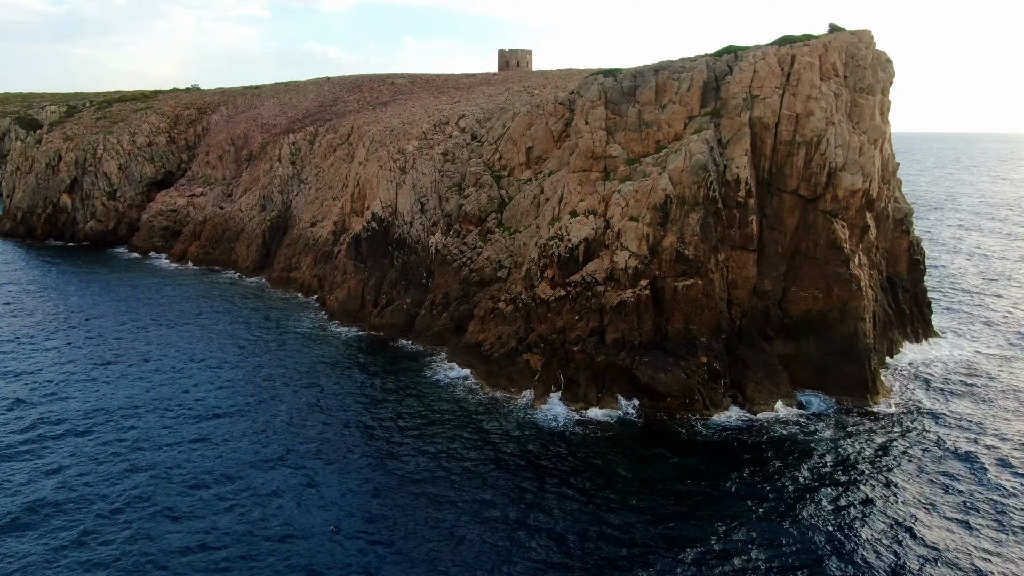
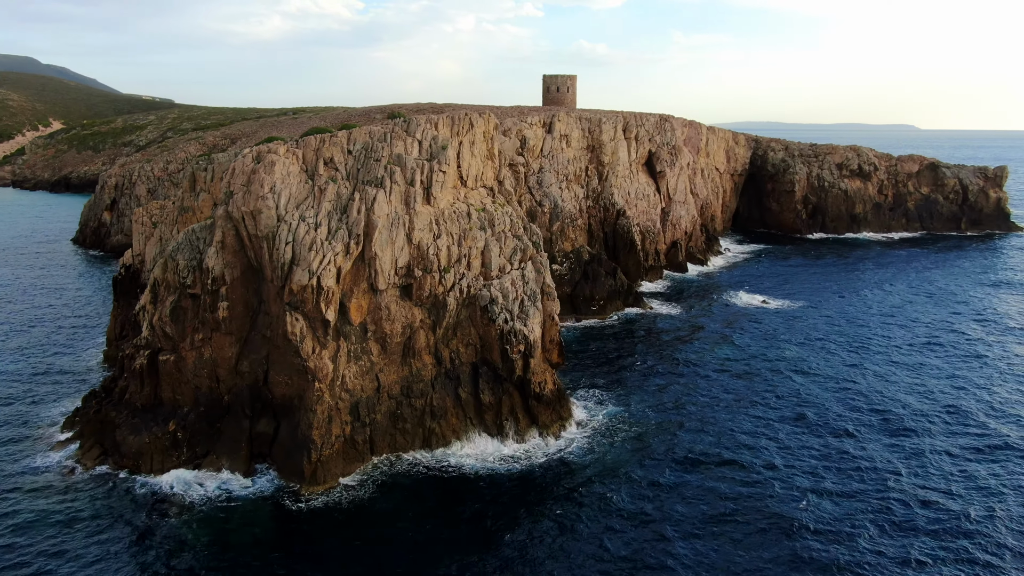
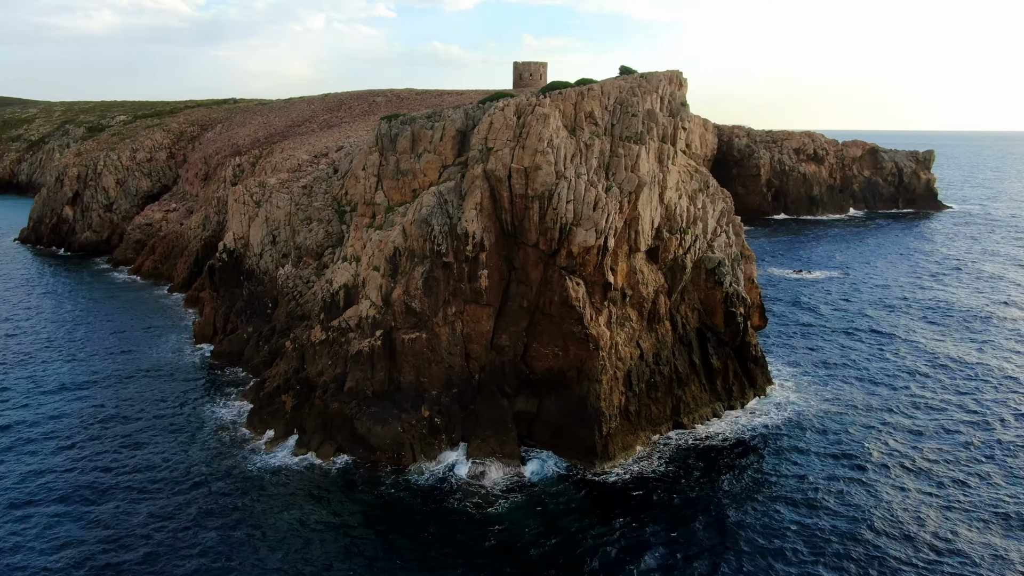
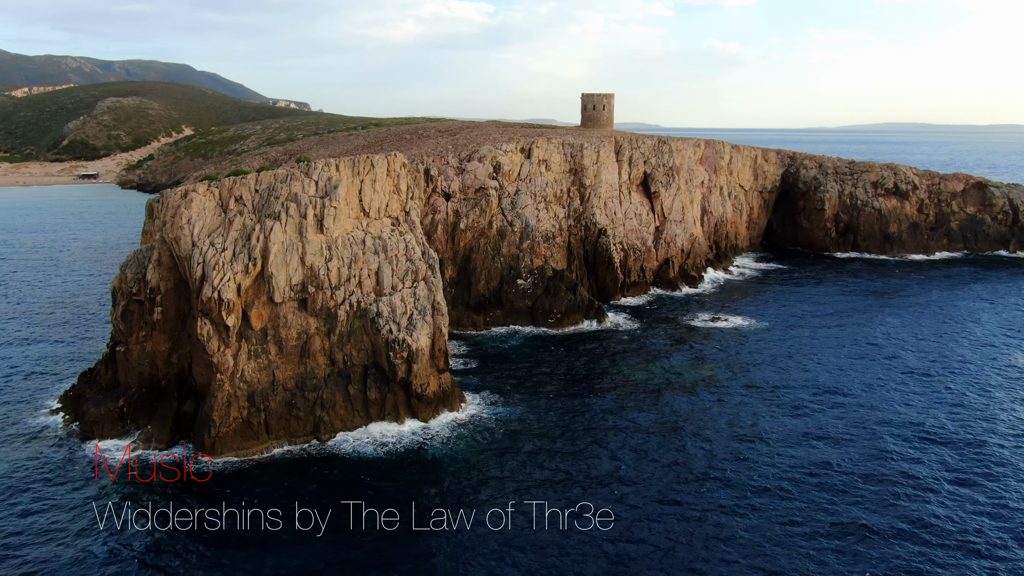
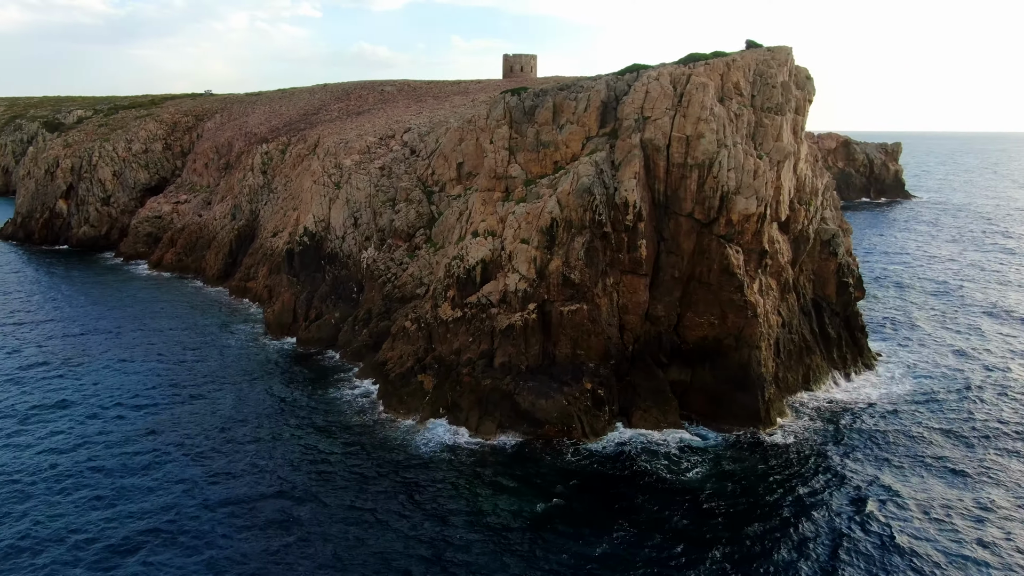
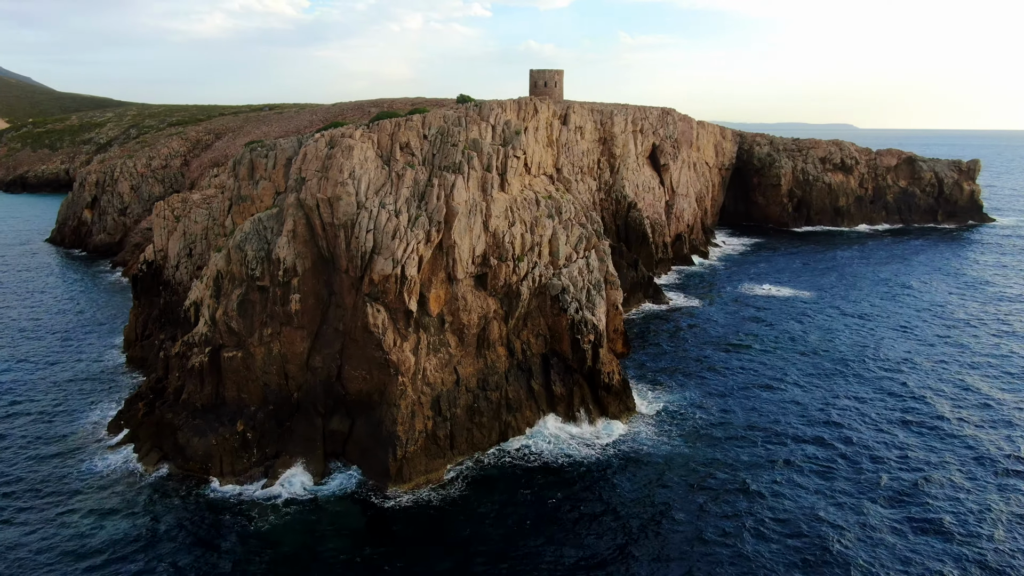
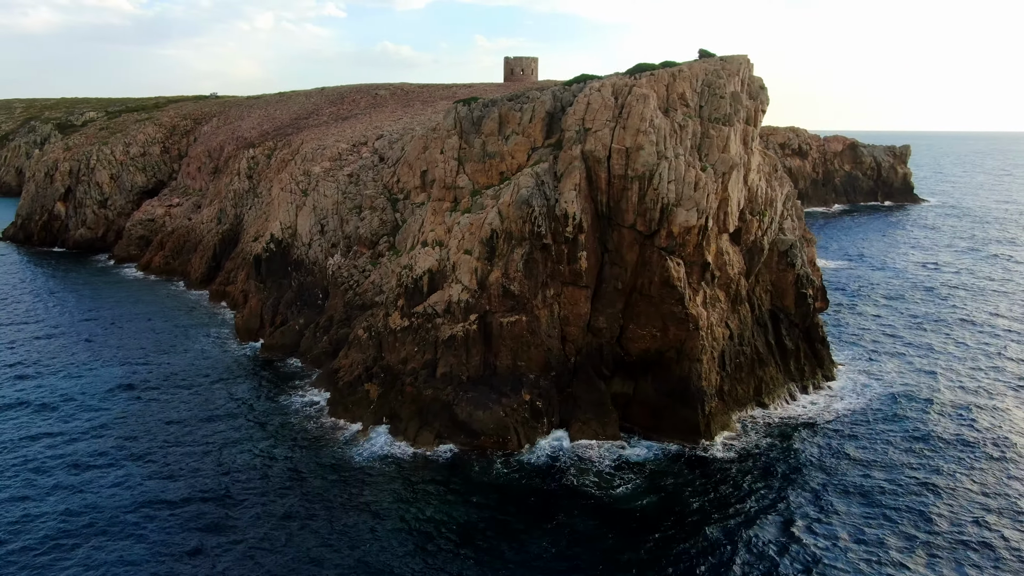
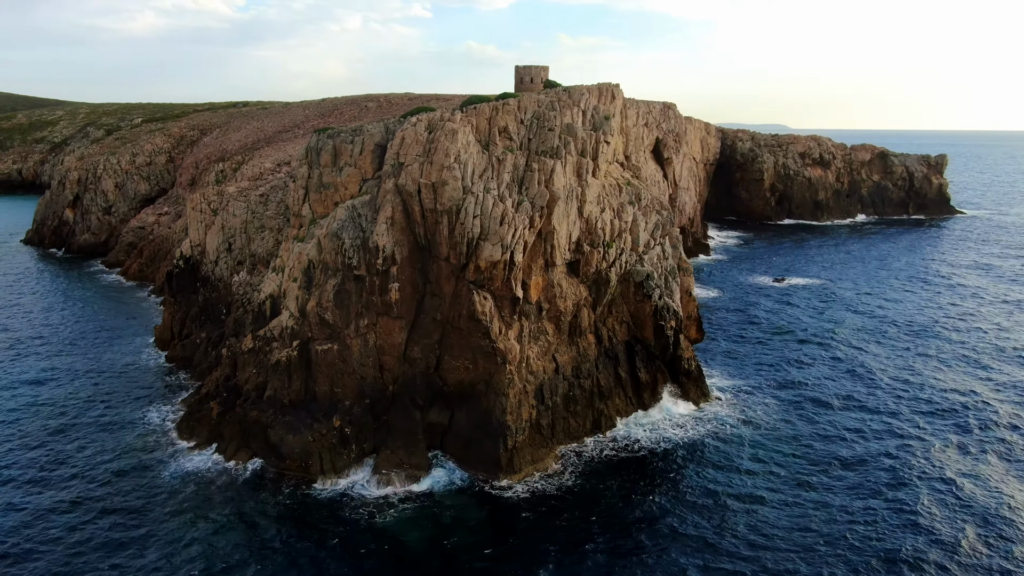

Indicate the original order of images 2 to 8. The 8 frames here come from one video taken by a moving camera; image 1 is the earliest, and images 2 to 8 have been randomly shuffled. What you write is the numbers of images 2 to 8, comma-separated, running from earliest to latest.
5, 7, 3, 8, 6, 2, 4
